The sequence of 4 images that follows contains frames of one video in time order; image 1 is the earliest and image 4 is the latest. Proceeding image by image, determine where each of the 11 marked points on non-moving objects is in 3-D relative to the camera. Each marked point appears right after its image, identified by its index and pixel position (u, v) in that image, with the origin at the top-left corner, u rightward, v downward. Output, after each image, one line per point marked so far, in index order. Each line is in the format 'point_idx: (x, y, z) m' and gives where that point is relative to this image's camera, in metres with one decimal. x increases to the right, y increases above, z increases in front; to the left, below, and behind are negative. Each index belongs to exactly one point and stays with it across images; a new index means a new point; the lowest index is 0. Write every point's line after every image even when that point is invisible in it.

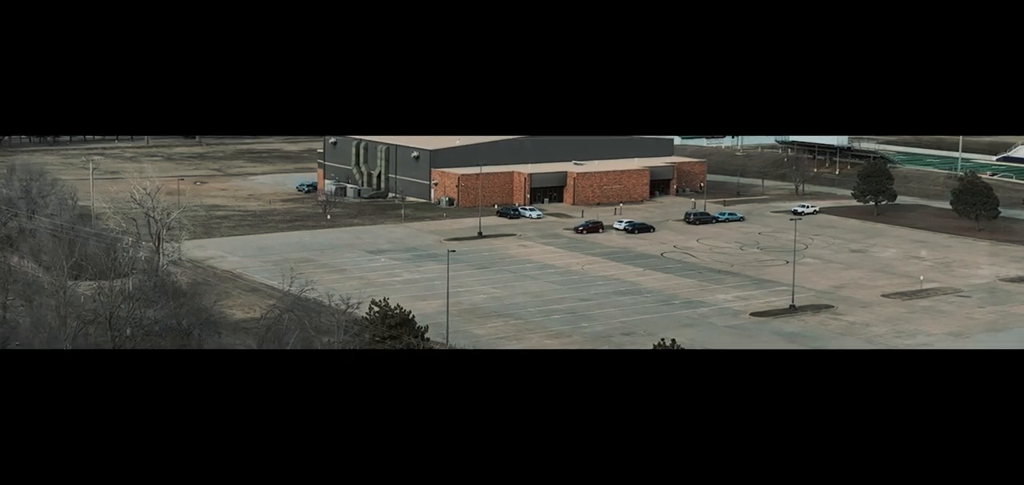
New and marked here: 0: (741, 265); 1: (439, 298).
0: (+3.6, -0.3, +17.5) m
1: (-0.8, -0.6, +11.9) m
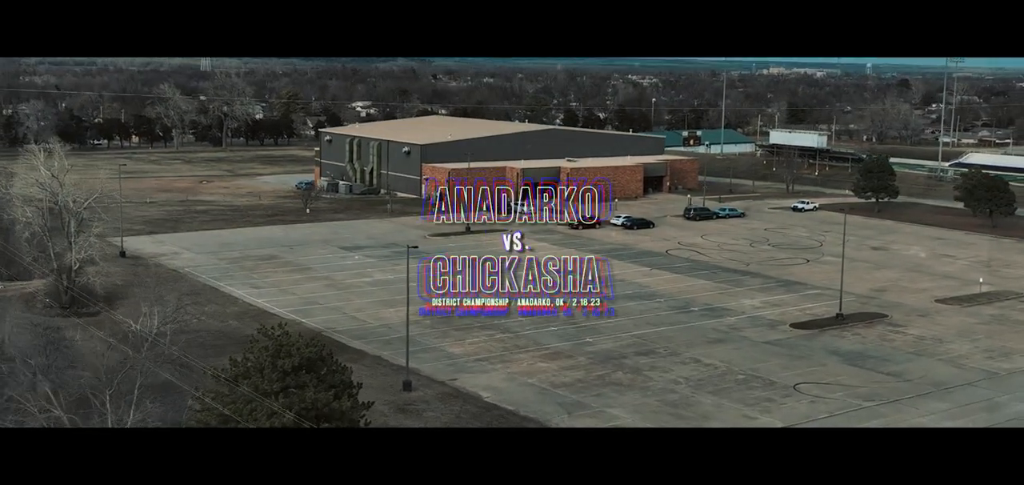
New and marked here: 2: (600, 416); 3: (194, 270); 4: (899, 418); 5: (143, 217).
0: (+3.5, -0.3, +15.5) m
1: (-0.9, -0.6, +9.9) m
2: (+0.5, -0.9, +5.8) m
3: (-3.9, -0.3, +13.4) m
4: (+2.0, -0.9, +5.7) m
5: (-6.3, +0.4, +18.6) m
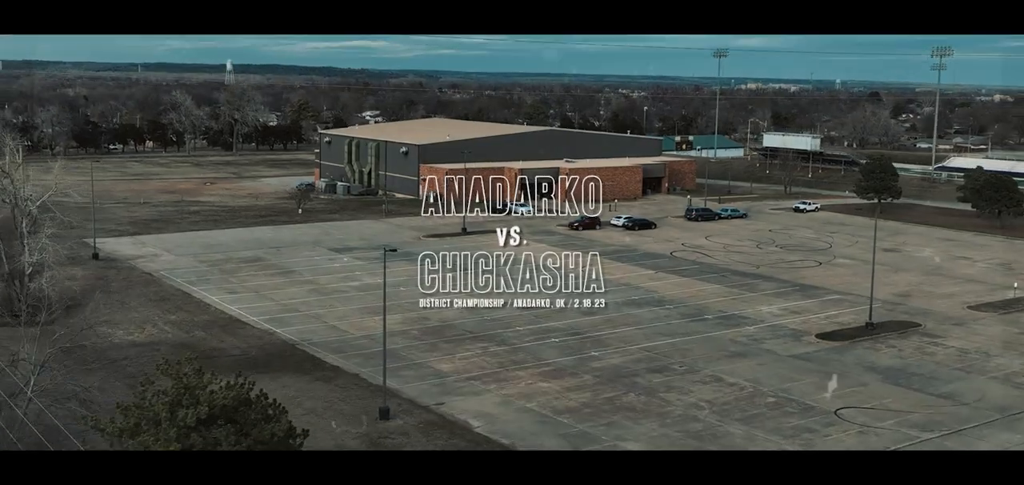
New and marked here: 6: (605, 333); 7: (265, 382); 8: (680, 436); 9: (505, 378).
0: (+3.4, -0.3, +14.7) m
1: (-1.0, -0.6, +9.1) m
2: (+0.4, -0.9, +5.0) m
3: (-3.9, -0.4, +12.6) m
4: (+2.0, -0.9, +4.9) m
5: (-6.3, +0.4, +17.8) m
6: (+0.7, -0.6, +7.9) m
7: (-1.4, -0.8, +6.0) m
8: (+0.8, -0.9, +5.1) m
9: (0.0, -0.8, +6.2) m
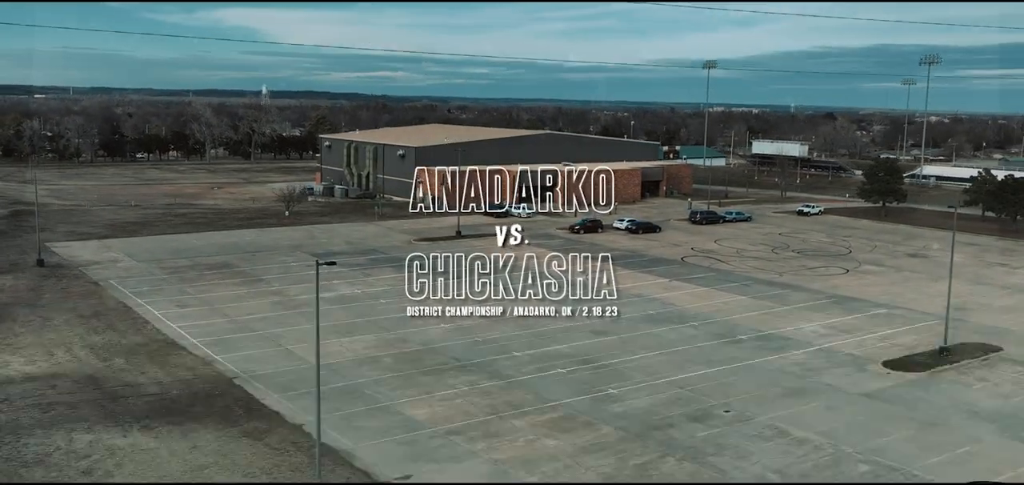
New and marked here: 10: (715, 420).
0: (+3.4, -0.4, +13.2) m
1: (-1.0, -0.6, +7.6) m
2: (+0.4, -1.0, +3.5) m
3: (-4.0, -0.4, +11.1) m
4: (+2.0, -1.0, +3.4) m
5: (-6.3, +0.3, +16.3) m
6: (+0.6, -0.7, +6.4) m
7: (-1.4, -0.8, +4.5) m
8: (+0.8, -0.9, +3.6) m
9: (-0.1, -0.8, +4.7) m
10: (+0.9, -0.8, +4.9) m
